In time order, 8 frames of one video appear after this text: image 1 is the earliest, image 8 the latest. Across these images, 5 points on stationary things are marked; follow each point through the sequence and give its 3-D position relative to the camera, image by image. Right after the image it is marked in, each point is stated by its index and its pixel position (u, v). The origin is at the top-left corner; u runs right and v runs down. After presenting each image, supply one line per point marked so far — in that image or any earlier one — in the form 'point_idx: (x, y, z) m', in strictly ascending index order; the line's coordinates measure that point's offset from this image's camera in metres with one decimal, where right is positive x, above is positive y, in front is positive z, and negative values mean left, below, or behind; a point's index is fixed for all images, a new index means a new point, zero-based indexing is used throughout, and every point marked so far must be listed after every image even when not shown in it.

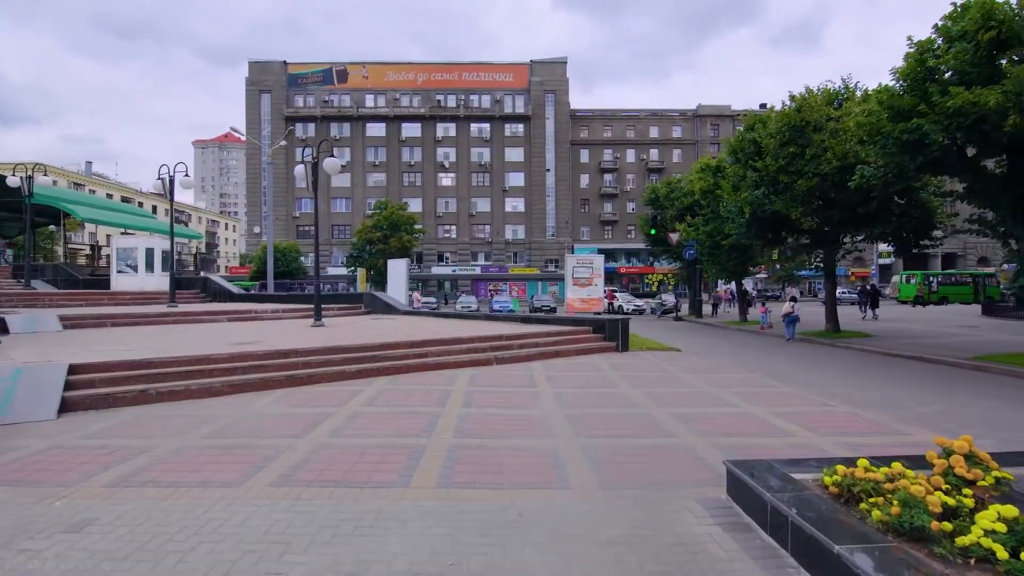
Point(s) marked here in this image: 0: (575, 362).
0: (+1.2, -1.6, +11.8) m
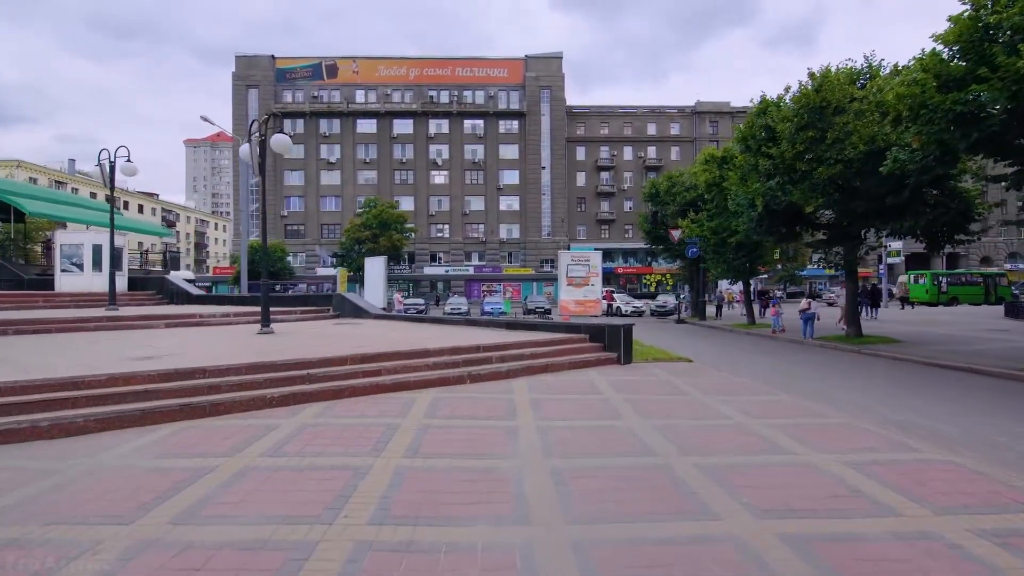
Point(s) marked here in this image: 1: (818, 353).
0: (+0.9, -1.6, +9.7) m
1: (+10.1, -2.1, +18.0) m
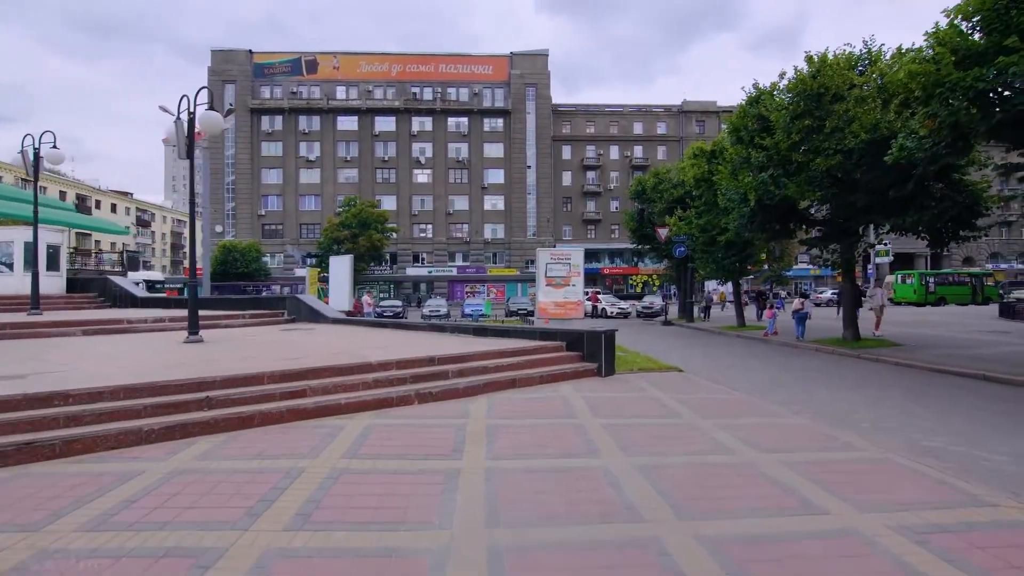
0: (+0.3, -1.6, +8.1) m
1: (+9.3, -2.1, +16.6) m
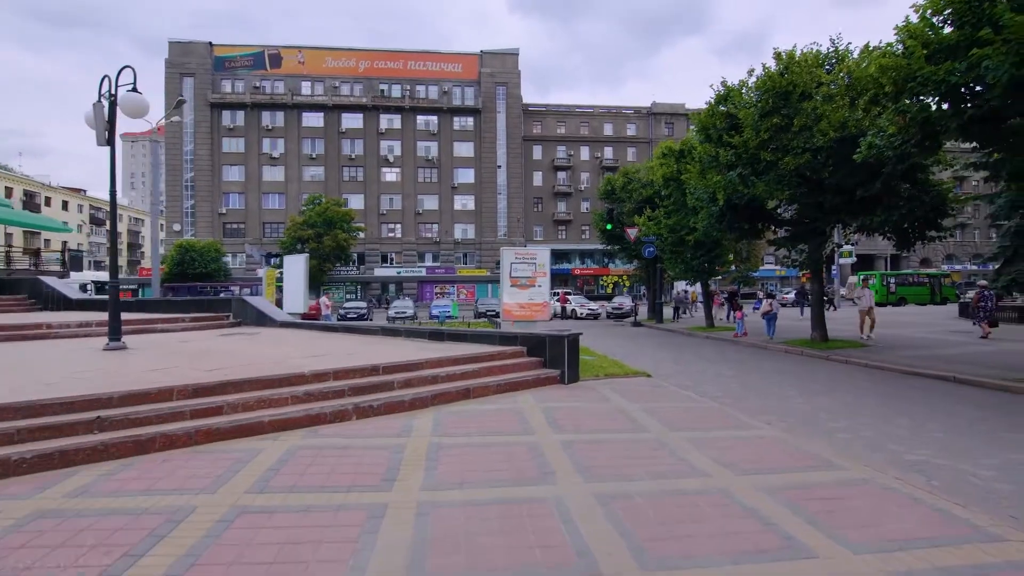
0: (-0.4, -1.7, +7.4) m
1: (+8.2, -2.1, +16.4) m
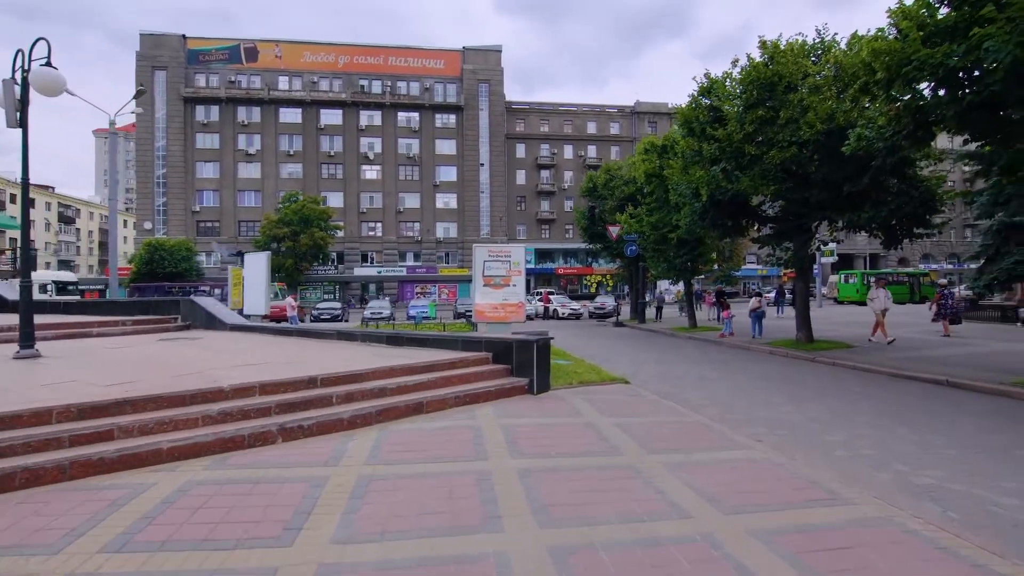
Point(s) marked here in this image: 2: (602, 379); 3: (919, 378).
0: (-0.9, -1.7, +6.5) m
1: (+7.4, -2.1, +15.7) m
2: (+1.7, -1.7, +10.0) m
3: (+9.0, -2.0, +11.9) m
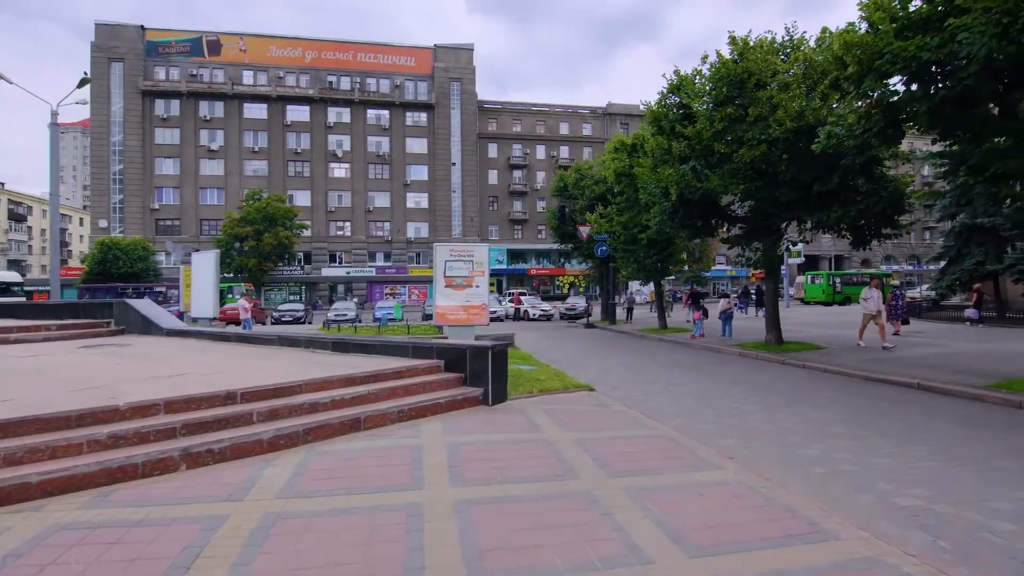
0: (-1.5, -1.7, +5.7) m
1: (+6.4, -2.1, +15.3) m
2: (+0.9, -1.7, +9.4) m
3: (+8.1, -2.0, +11.7) m
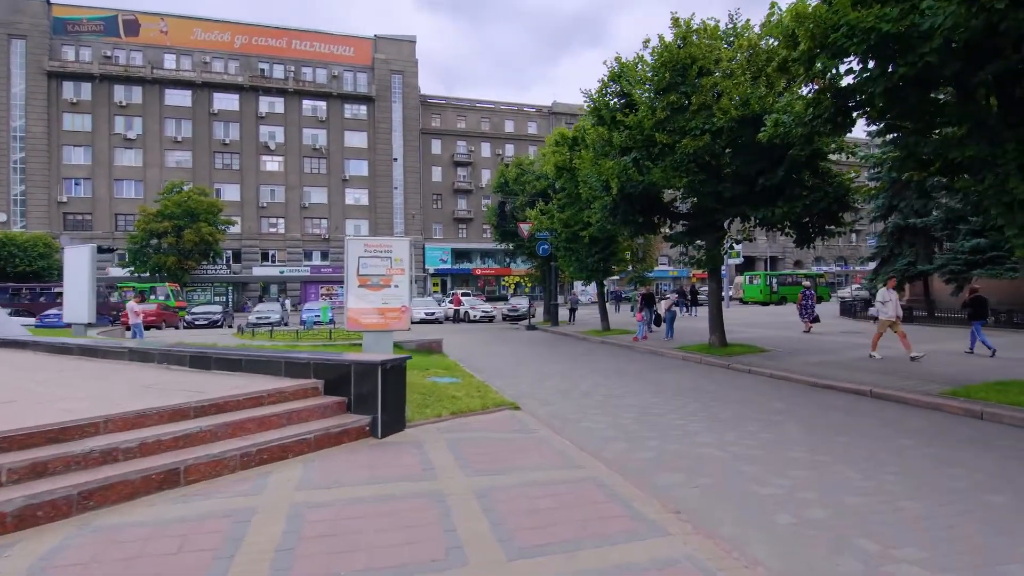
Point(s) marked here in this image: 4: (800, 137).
0: (-2.4, -1.7, +4.1) m
1: (+4.5, -2.1, +14.3) m
2: (-0.4, -1.7, +7.9) m
3: (+6.6, -2.0, +10.9) m
4: (+6.2, +3.3, +11.7) m
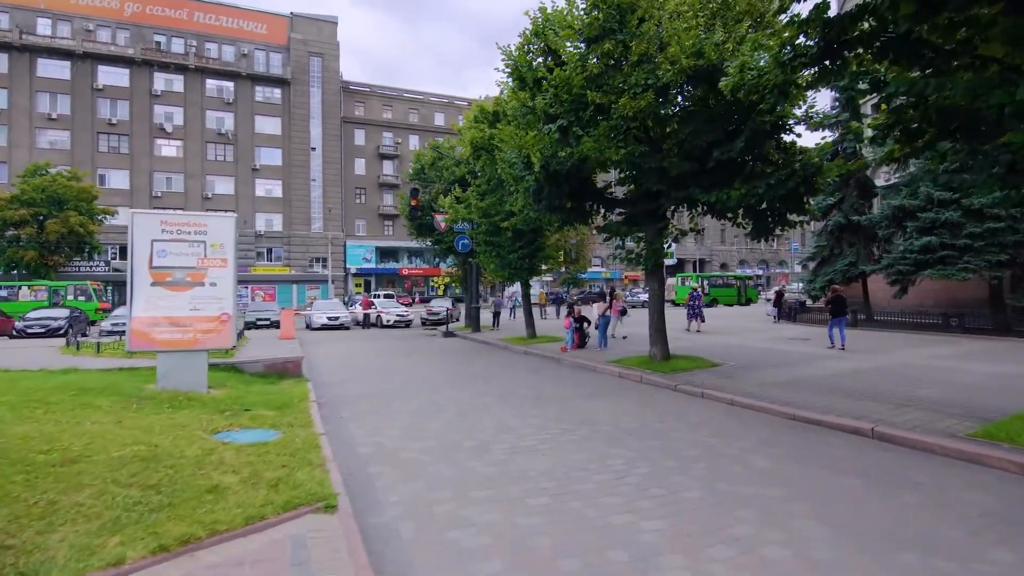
0: (-3.5, -1.6, +0.2) m
1: (+2.2, -2.1, +11.2) m
2: (-1.9, -1.7, +4.2) m
3: (+4.7, -2.0, +8.0) m
4: (+4.2, +3.2, +8.8) m
